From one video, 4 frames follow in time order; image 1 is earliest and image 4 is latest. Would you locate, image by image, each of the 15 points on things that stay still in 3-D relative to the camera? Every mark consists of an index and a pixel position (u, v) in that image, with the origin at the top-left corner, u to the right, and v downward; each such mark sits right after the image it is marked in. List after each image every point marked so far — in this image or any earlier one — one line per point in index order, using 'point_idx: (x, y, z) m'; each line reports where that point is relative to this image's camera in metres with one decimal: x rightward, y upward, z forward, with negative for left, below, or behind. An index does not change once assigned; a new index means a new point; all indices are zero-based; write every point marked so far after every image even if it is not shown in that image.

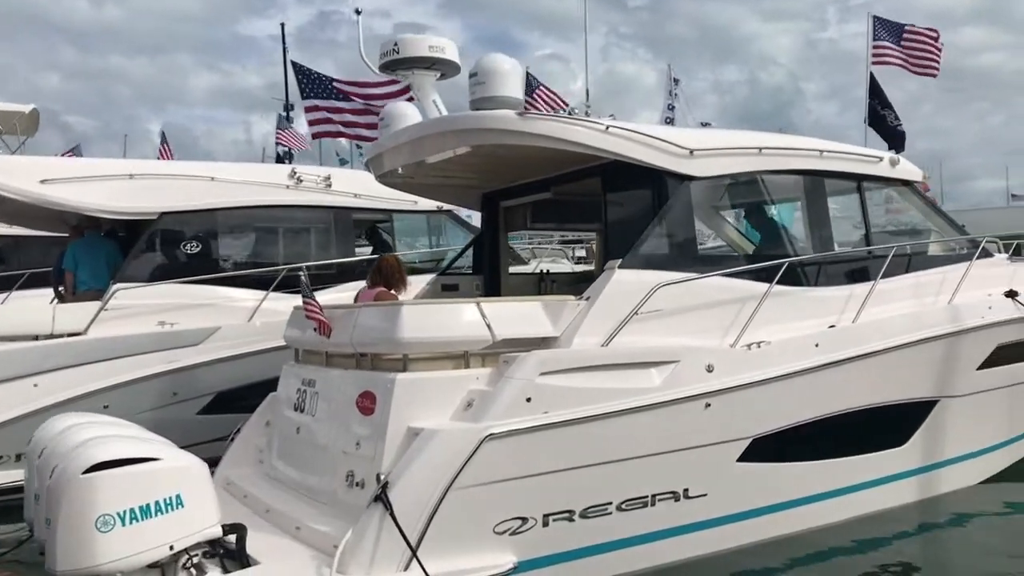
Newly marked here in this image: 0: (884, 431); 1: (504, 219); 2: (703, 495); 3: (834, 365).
0: (+1.9, -0.7, +4.7) m
1: (-0.1, +0.4, +5.8) m
2: (+0.8, -0.9, +4.1) m
3: (+1.6, -0.4, +4.4) m
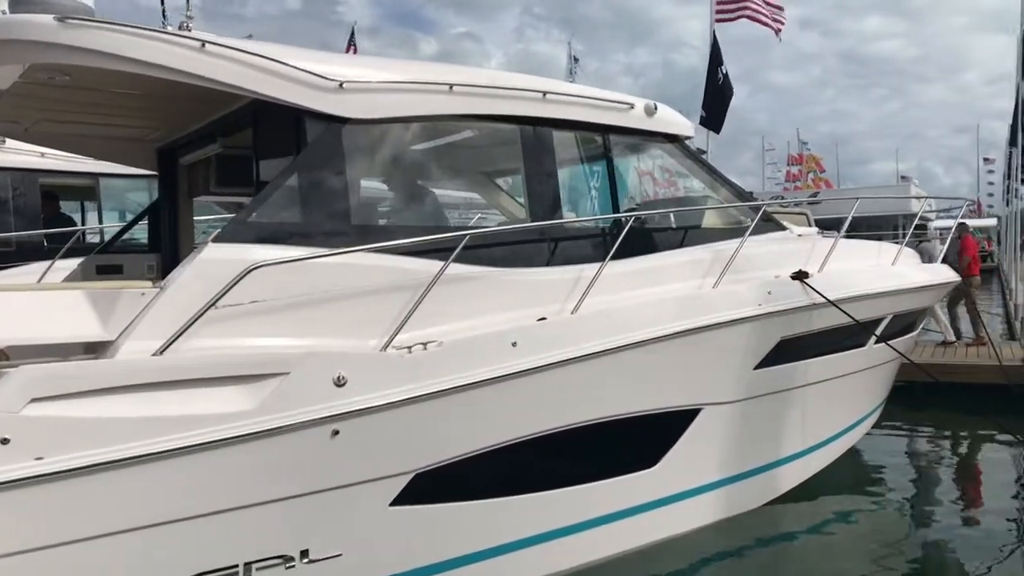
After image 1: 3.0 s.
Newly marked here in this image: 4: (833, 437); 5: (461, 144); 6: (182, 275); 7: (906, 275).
0: (+0.5, -0.7, +3.7) m
1: (-1.6, +0.5, +4.6) m
2: (-0.6, -0.9, +2.9) m
3: (+0.1, -0.3, +3.3) m
4: (+1.7, -0.8, +4.7) m
5: (-0.2, +0.6, +3.6) m
6: (-1.0, 0.0, +2.8) m
7: (+2.1, +0.1, +4.9) m
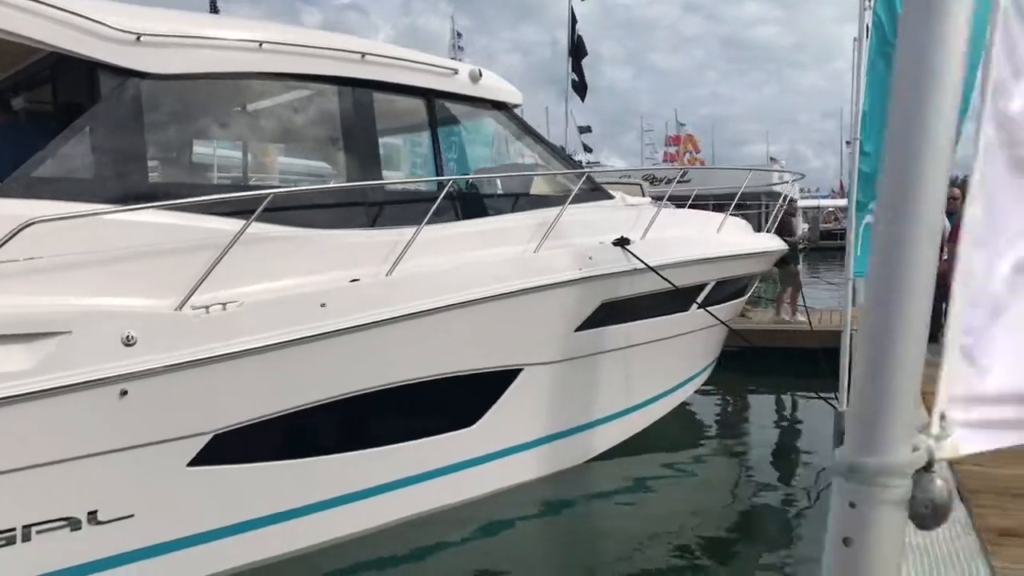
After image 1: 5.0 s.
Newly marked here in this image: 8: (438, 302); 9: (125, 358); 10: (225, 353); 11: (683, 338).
0: (-0.3, -0.5, +3.8) m
1: (-2.5, +0.7, +4.3) m
2: (-1.2, -0.7, +2.9) m
3: (-0.6, -0.2, +3.3) m
4: (+0.8, -0.6, +5.0) m
5: (-0.9, +0.7, +3.5) m
6: (-1.6, +0.2, +2.7) m
7: (+1.2, +0.3, +5.2) m
8: (-0.3, -0.1, +3.6) m
9: (-1.2, -0.2, +2.8) m
10: (-0.9, -0.2, +3.0) m
11: (+0.9, -0.3, +5.0) m
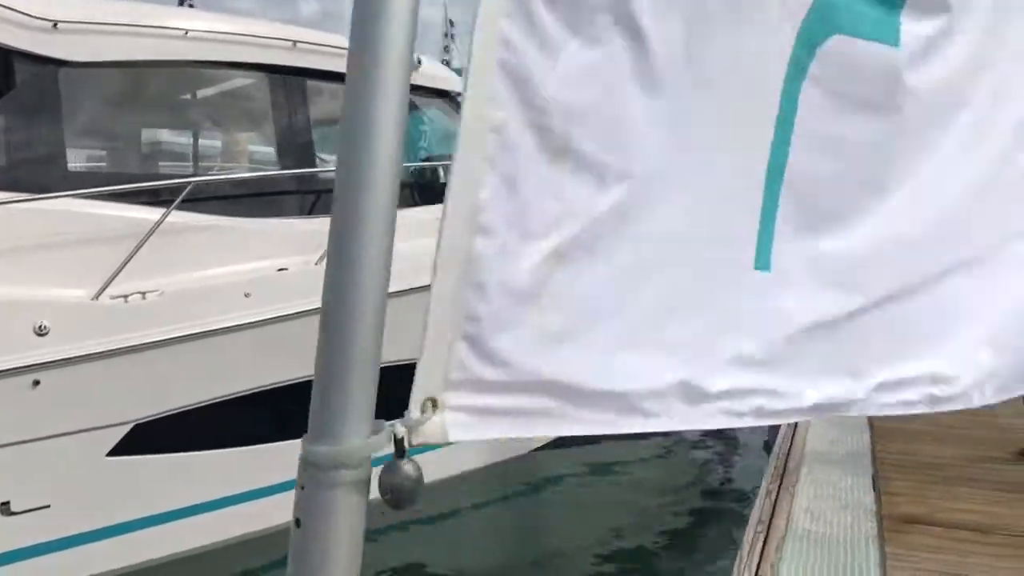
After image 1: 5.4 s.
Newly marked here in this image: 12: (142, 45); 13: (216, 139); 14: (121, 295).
0: (-0.6, -0.5, +3.7) m
1: (-2.7, +0.8, +4.3) m
2: (-1.5, -0.7, +2.9) m
3: (-0.9, -0.1, +3.3) m
4: (+0.5, -0.5, +5.0) m
5: (-1.2, +0.8, +3.5) m
6: (-1.9, +0.2, +2.6) m
7: (+0.9, +0.3, +5.2) m
8: (-0.6, 0.0, +3.6) m
9: (-1.5, -0.2, +2.8) m
10: (-1.2, -0.2, +3.0) m
11: (+0.6, -0.2, +5.0) m
12: (-1.3, +0.9, +3.3) m
13: (-1.2, +0.6, +3.5) m
14: (-1.3, 0.0, +3.1) m
